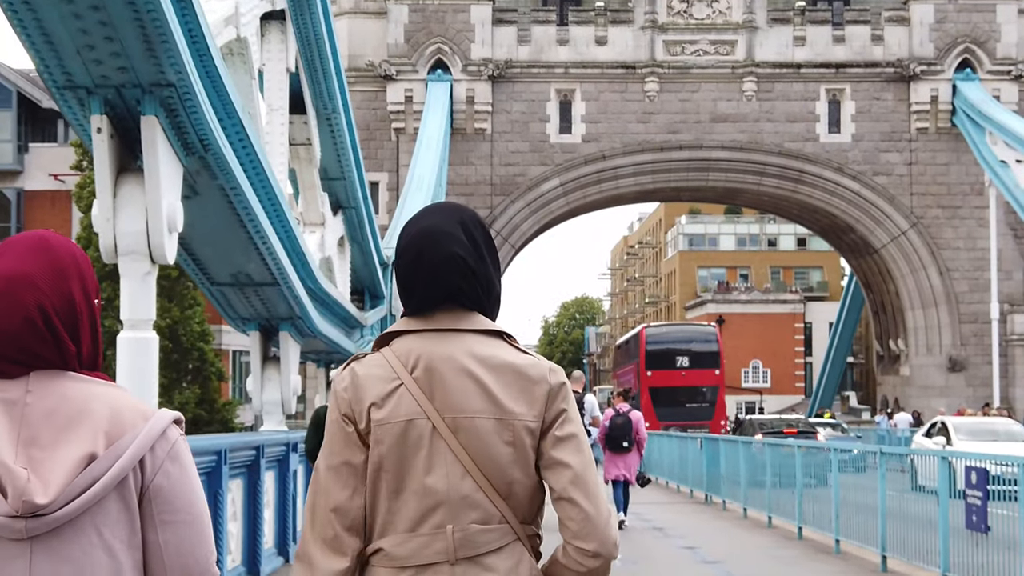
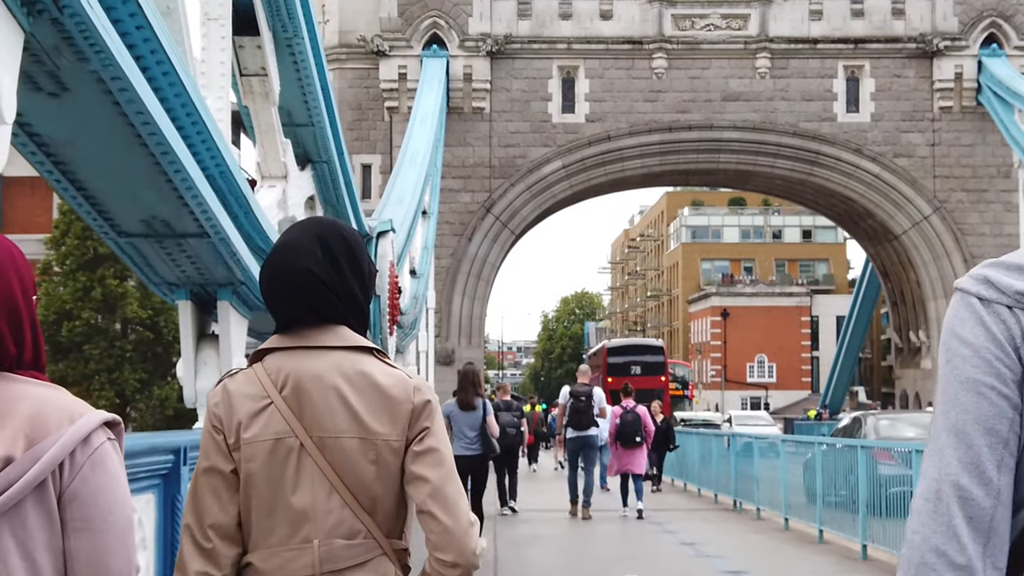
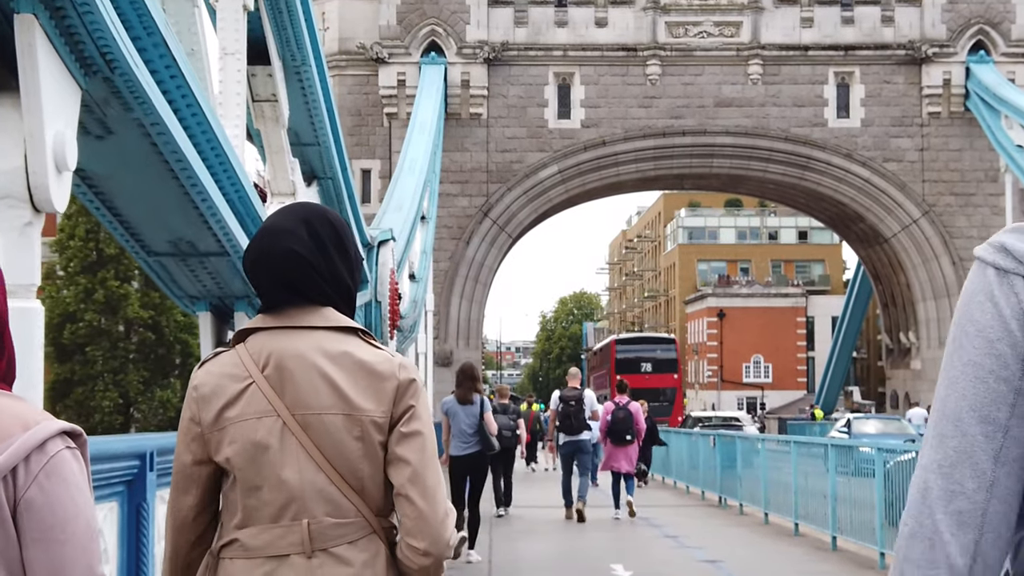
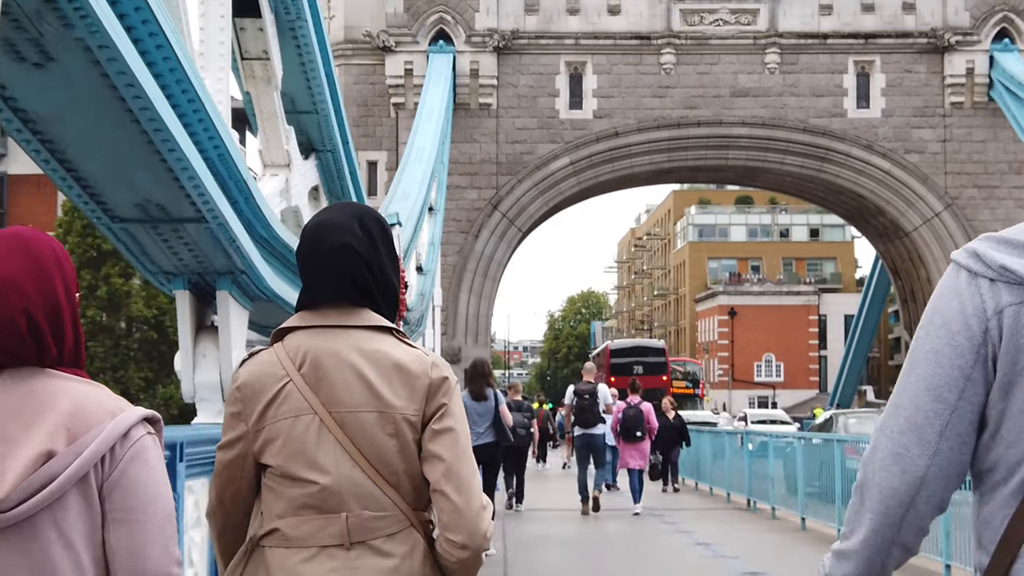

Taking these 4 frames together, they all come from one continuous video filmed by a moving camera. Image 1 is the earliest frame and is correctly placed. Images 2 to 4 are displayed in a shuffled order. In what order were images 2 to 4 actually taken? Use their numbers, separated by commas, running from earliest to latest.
3, 2, 4
